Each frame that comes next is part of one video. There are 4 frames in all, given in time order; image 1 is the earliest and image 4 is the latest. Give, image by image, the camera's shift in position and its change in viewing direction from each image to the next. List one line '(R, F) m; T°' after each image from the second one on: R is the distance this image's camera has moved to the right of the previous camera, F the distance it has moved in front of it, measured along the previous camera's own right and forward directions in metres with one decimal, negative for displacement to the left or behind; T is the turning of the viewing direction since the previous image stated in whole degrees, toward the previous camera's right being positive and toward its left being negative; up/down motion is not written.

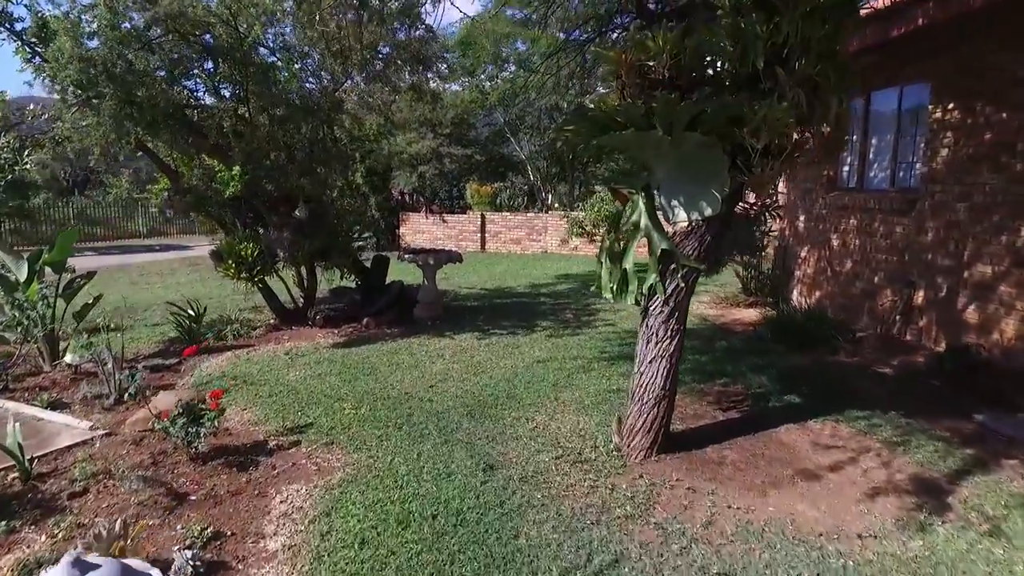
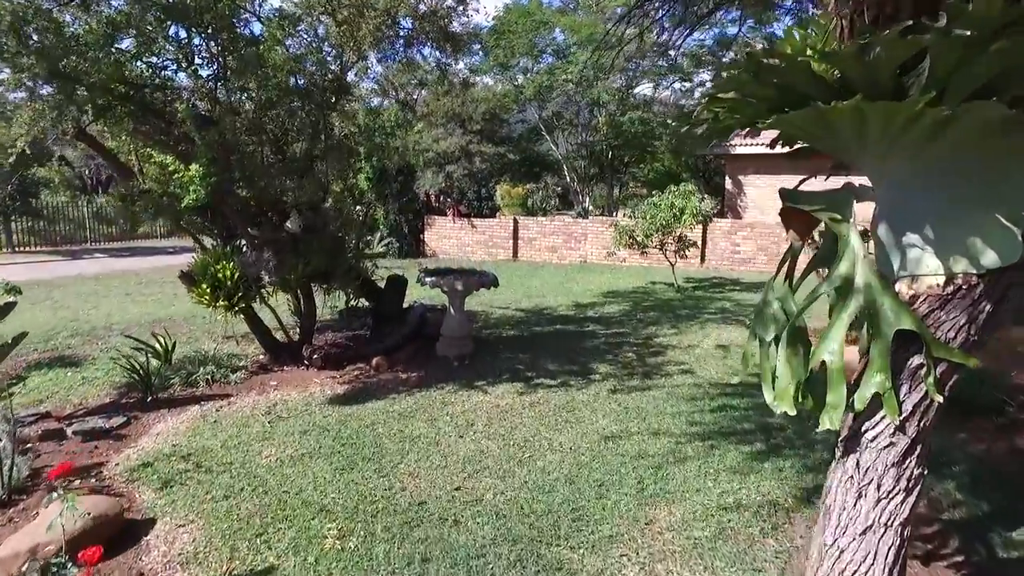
(-0.2, +1.8) m; -2°
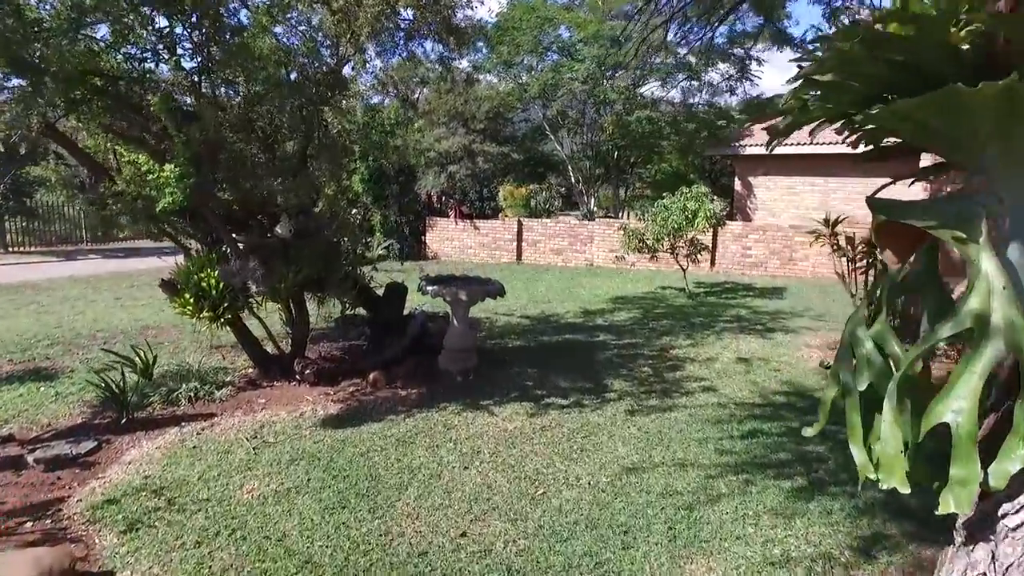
(-0.1, +0.5) m; 0°
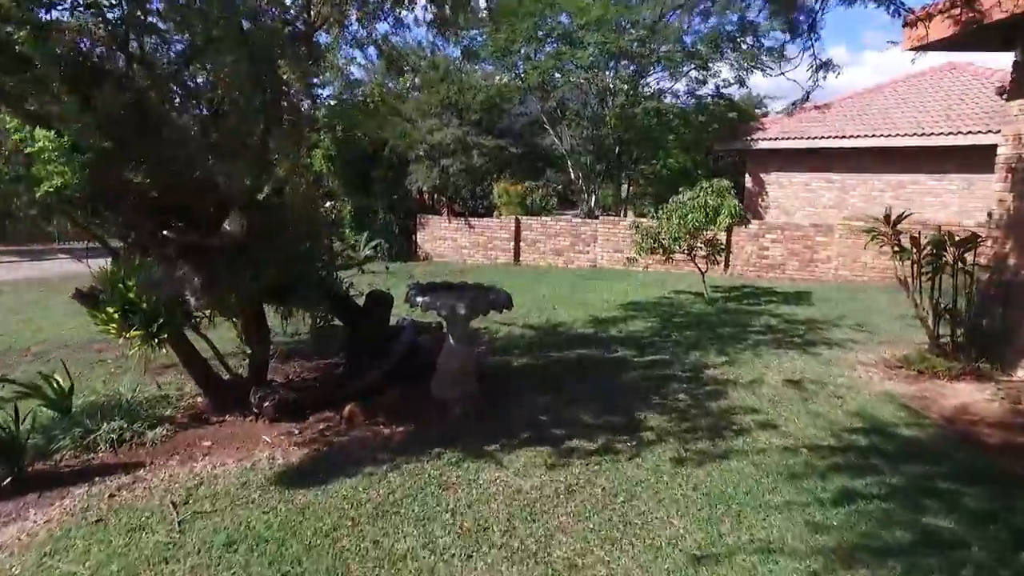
(-0.1, +1.2) m; +1°
